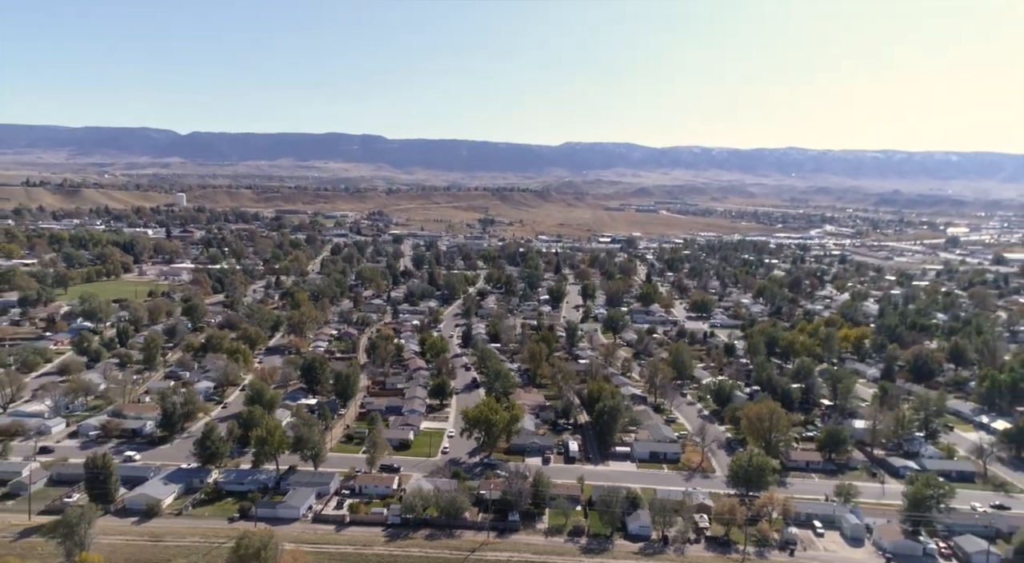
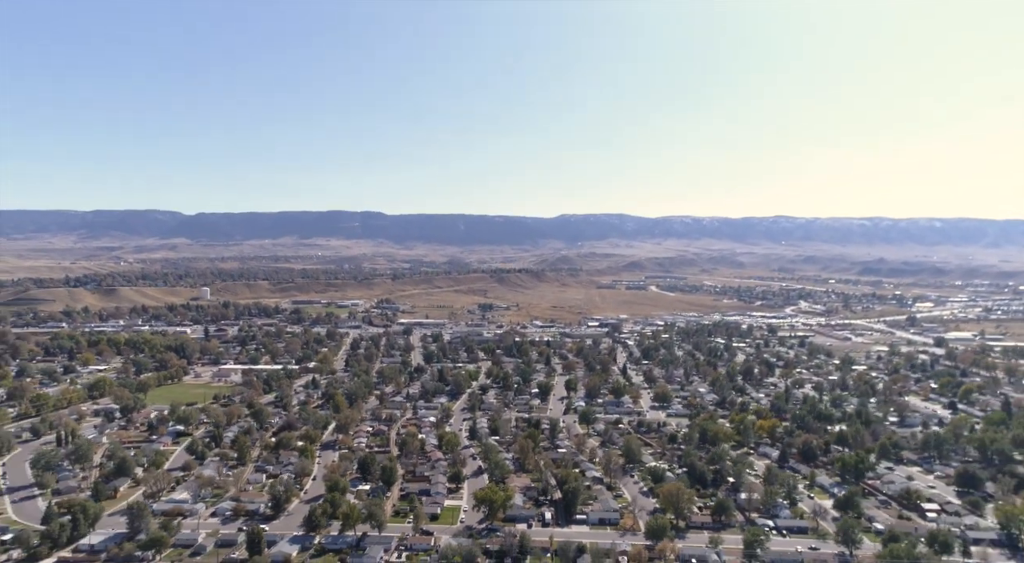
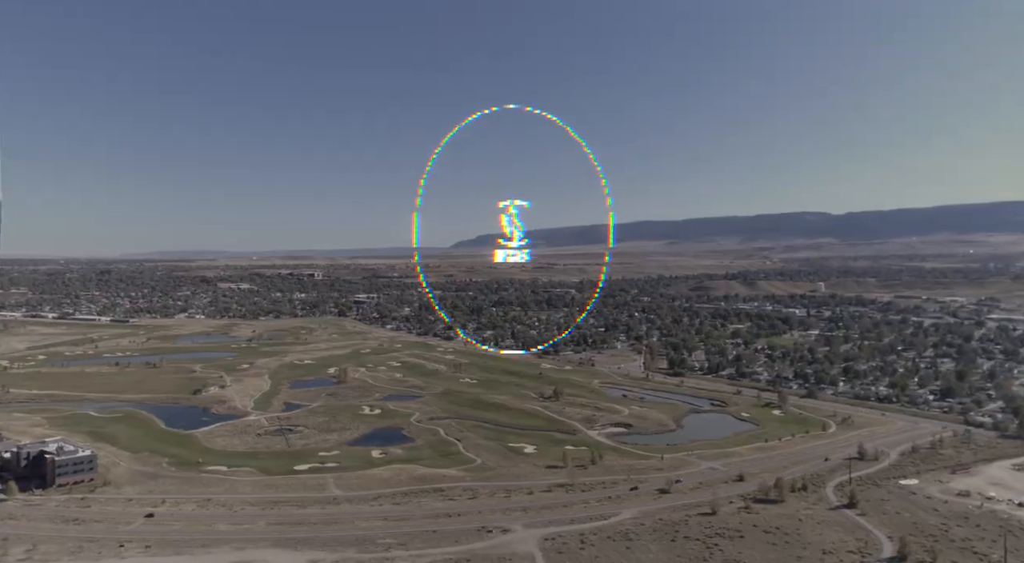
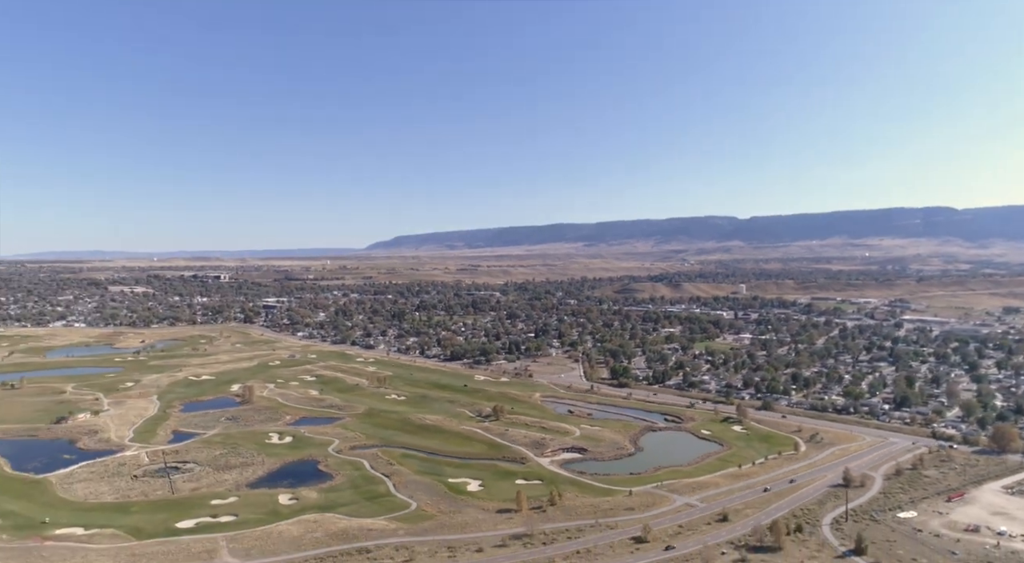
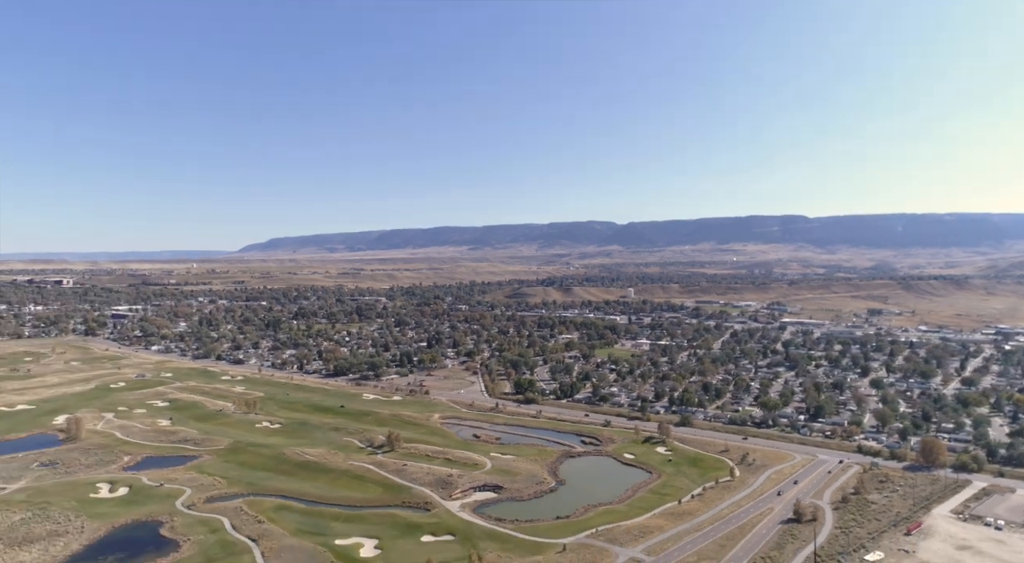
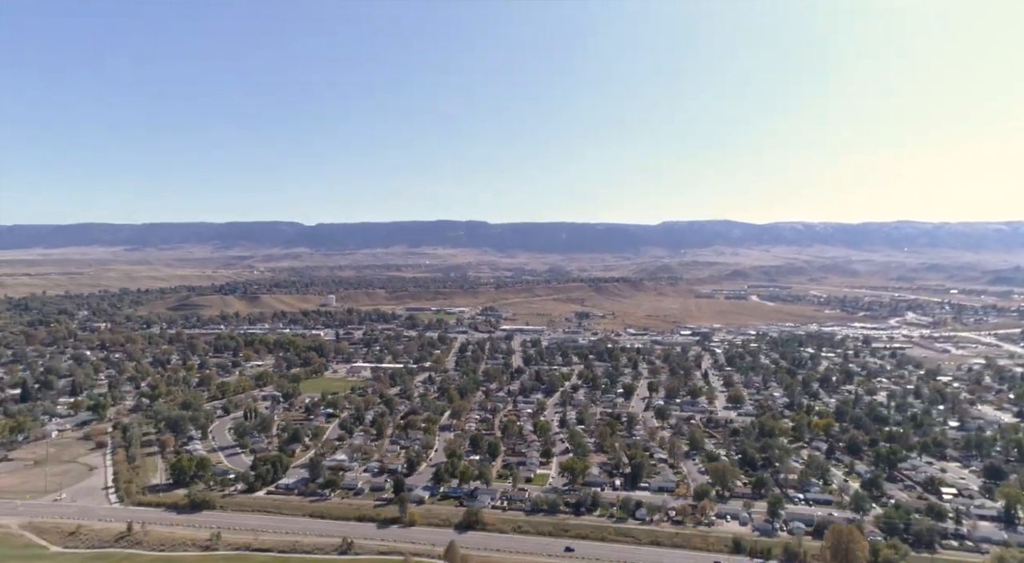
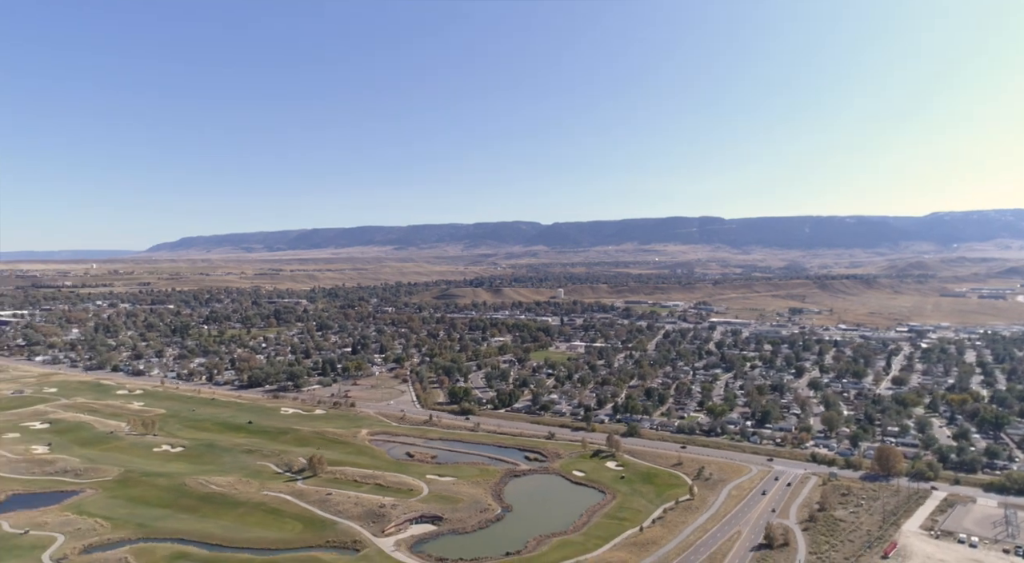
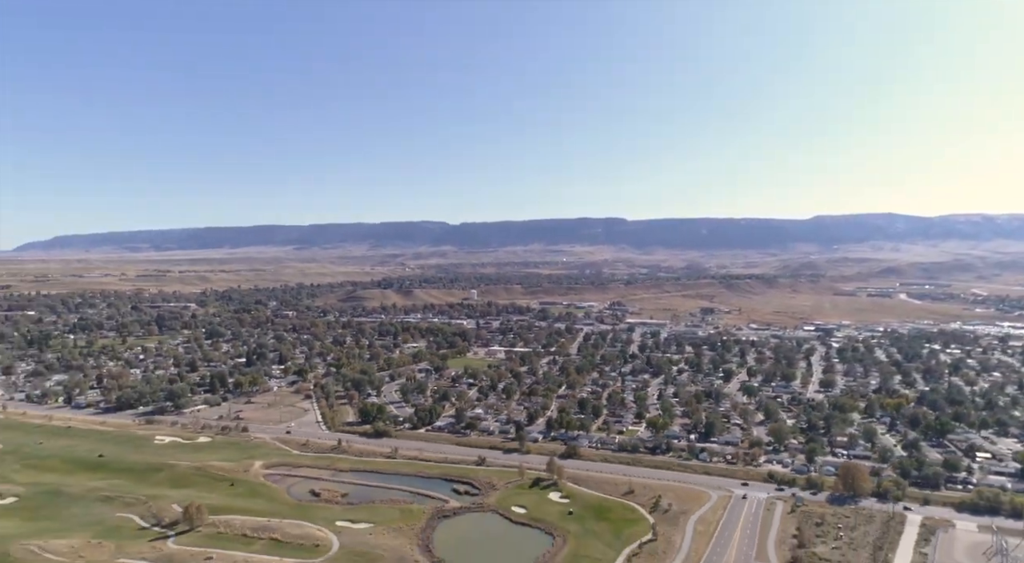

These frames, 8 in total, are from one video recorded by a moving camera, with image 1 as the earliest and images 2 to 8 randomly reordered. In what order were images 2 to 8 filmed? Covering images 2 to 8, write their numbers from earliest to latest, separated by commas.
2, 6, 8, 7, 5, 4, 3
